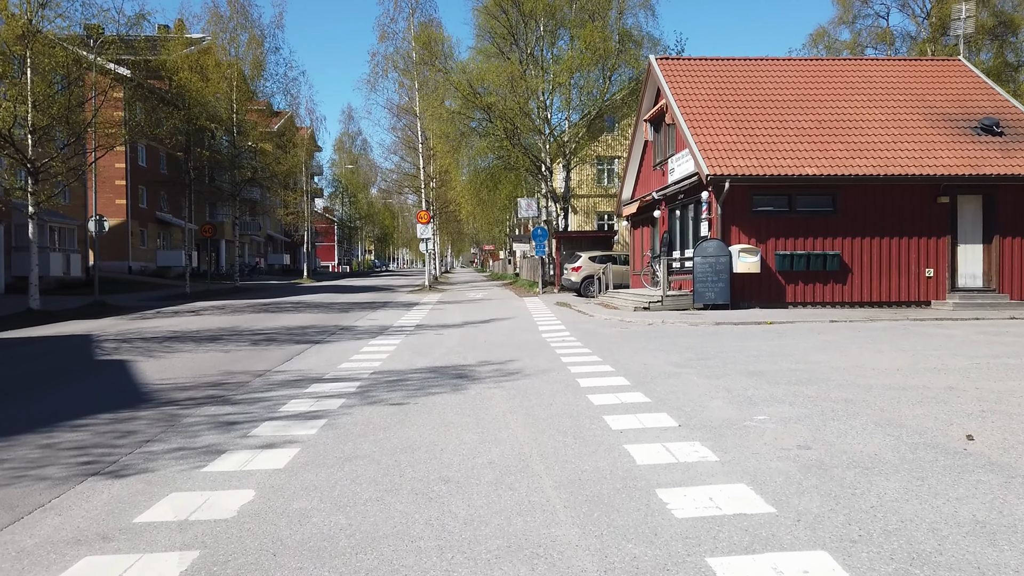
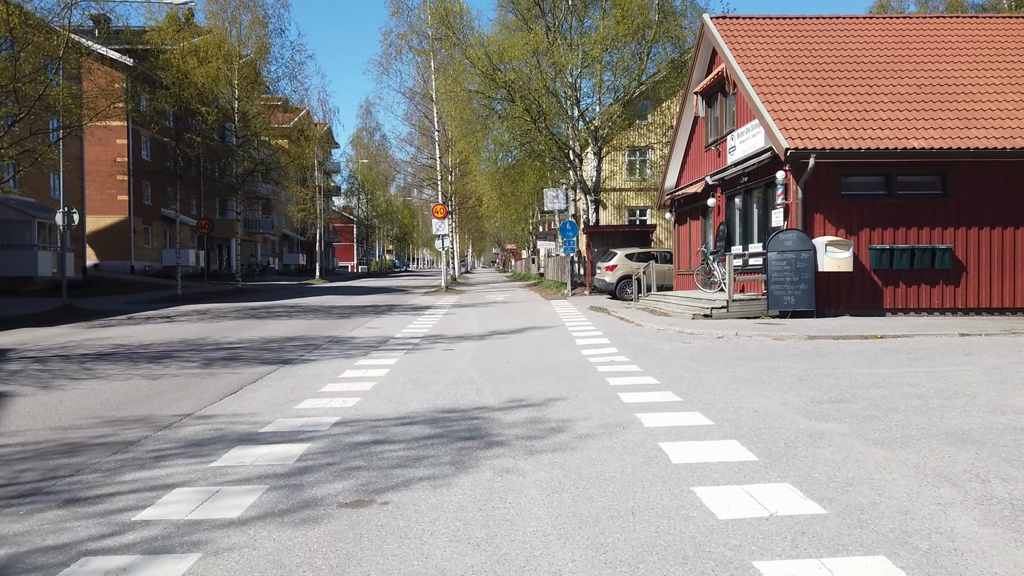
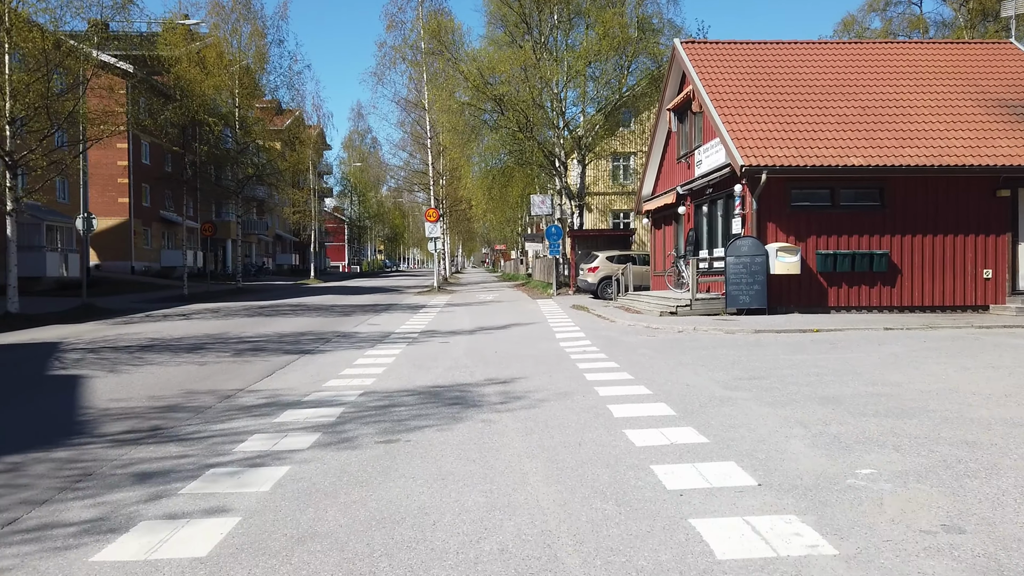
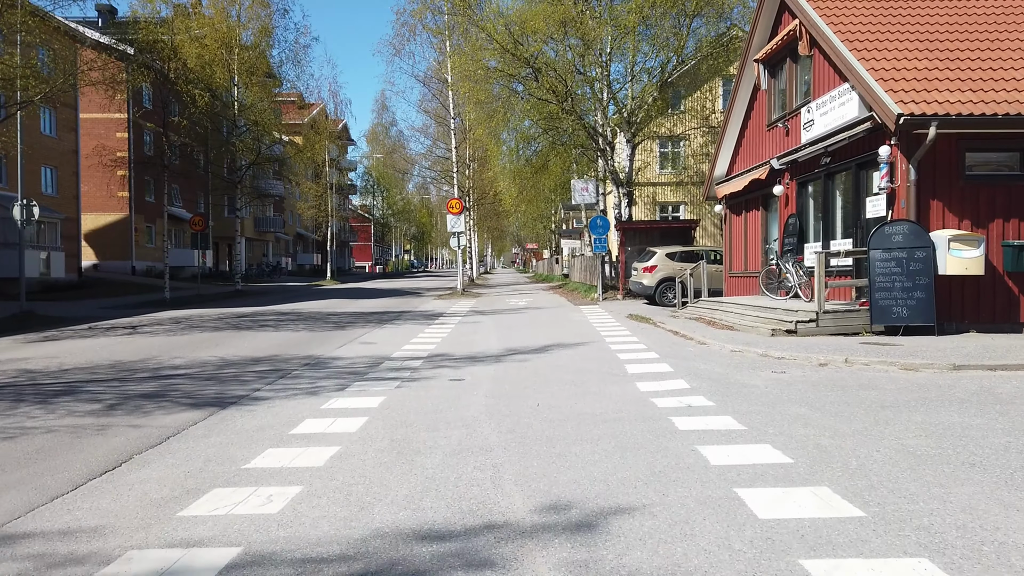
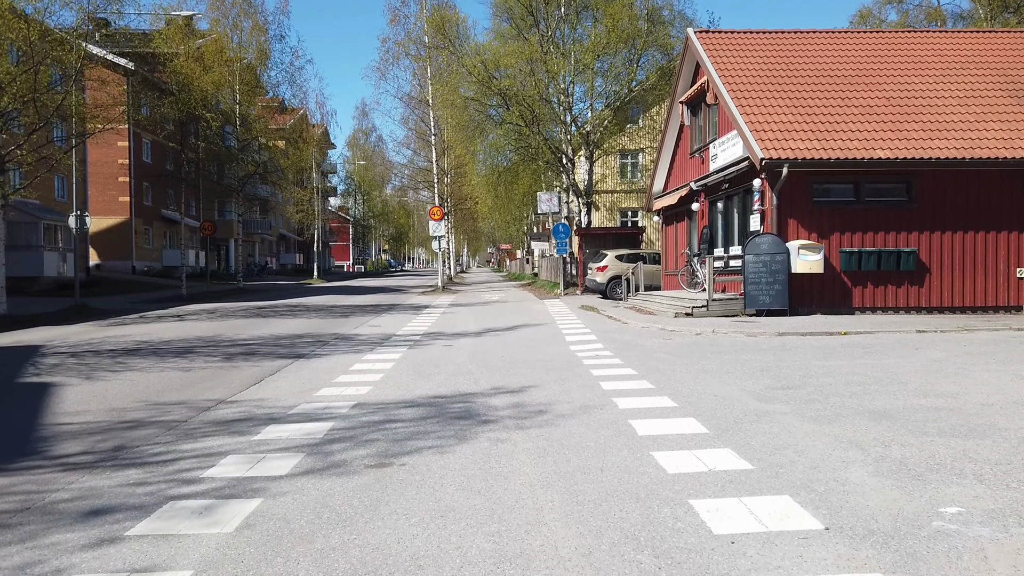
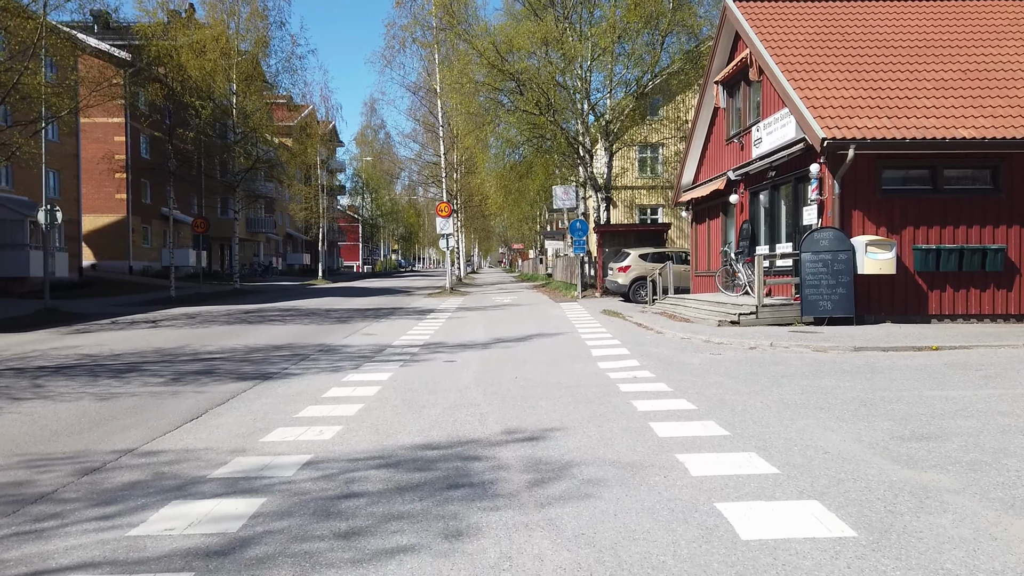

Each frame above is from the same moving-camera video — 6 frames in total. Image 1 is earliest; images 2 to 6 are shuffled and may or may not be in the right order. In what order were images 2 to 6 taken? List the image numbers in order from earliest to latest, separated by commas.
3, 5, 2, 6, 4
